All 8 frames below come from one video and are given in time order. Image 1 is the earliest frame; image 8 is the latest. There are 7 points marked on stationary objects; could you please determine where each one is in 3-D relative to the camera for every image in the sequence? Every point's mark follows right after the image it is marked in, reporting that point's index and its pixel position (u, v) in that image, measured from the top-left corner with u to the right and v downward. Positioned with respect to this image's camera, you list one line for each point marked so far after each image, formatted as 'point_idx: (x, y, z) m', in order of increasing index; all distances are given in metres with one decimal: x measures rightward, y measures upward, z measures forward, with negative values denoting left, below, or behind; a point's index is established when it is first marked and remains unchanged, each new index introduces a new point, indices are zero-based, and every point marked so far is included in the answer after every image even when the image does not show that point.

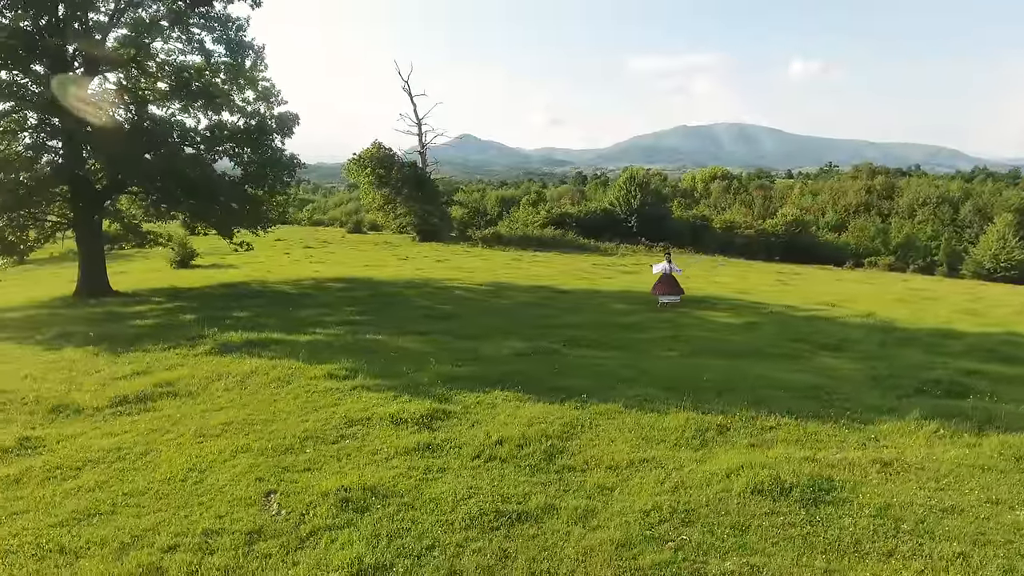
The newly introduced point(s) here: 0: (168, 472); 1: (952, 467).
0: (-4.2, -2.3, +7.9) m
1: (+5.8, -2.4, +8.4) m
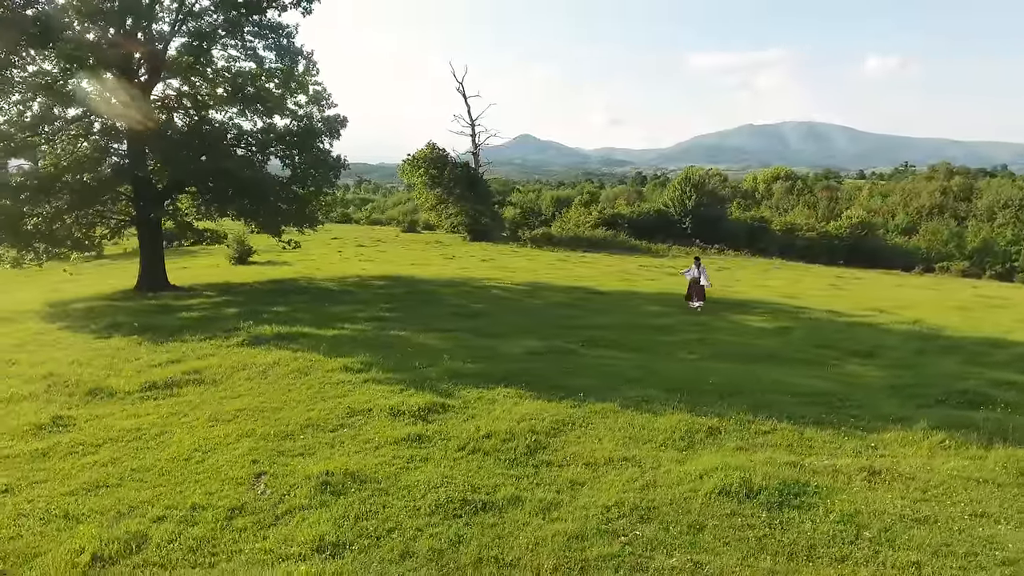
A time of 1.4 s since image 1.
0: (-4.5, -2.2, +8.5) m
1: (+5.5, -2.4, +8.1) m
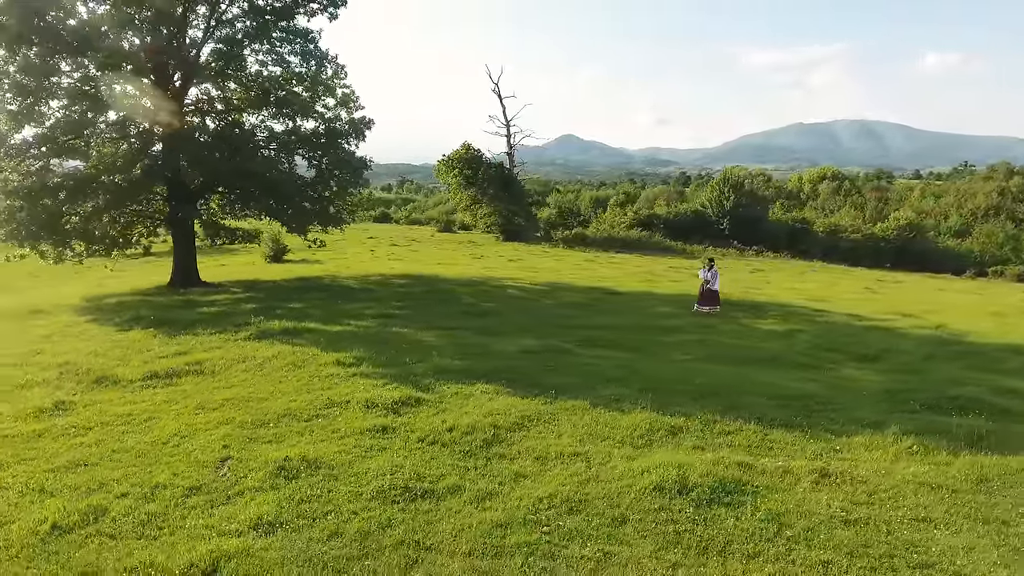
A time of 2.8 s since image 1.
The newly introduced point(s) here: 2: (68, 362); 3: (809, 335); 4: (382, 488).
0: (-5.0, -2.1, +9.1) m
1: (+4.9, -2.5, +8.1) m
2: (-9.3, -1.5, +13.4) m
3: (+9.0, -1.4, +19.4) m
4: (-1.5, -2.3, +7.4) m
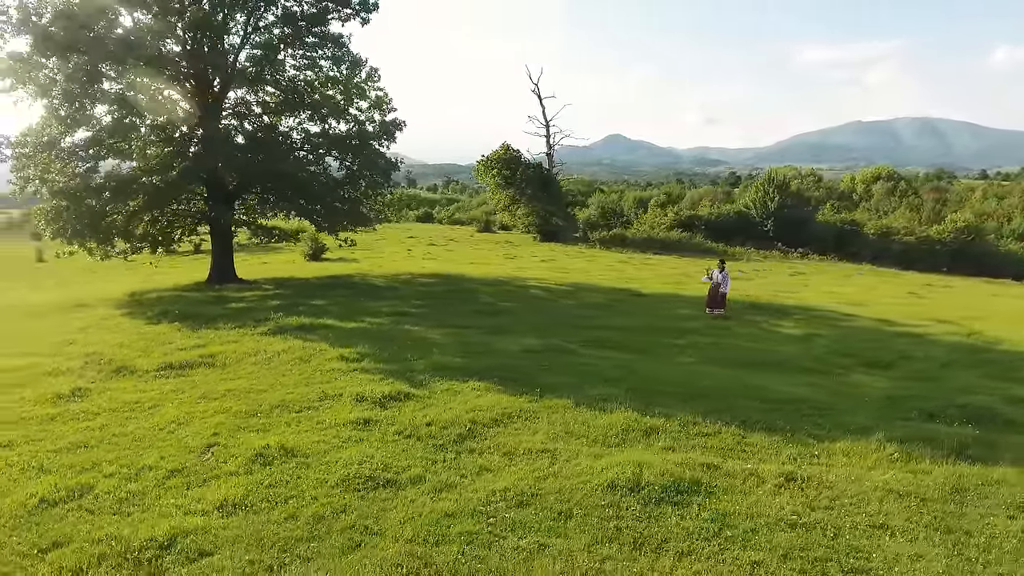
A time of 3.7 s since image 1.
0: (-5.4, -2.0, +9.7) m
1: (+4.5, -2.5, +8.0) m
2: (-9.3, -1.4, +14.3) m
3: (+9.3, -1.5, +19.0) m
4: (-2.0, -2.3, +7.7) m
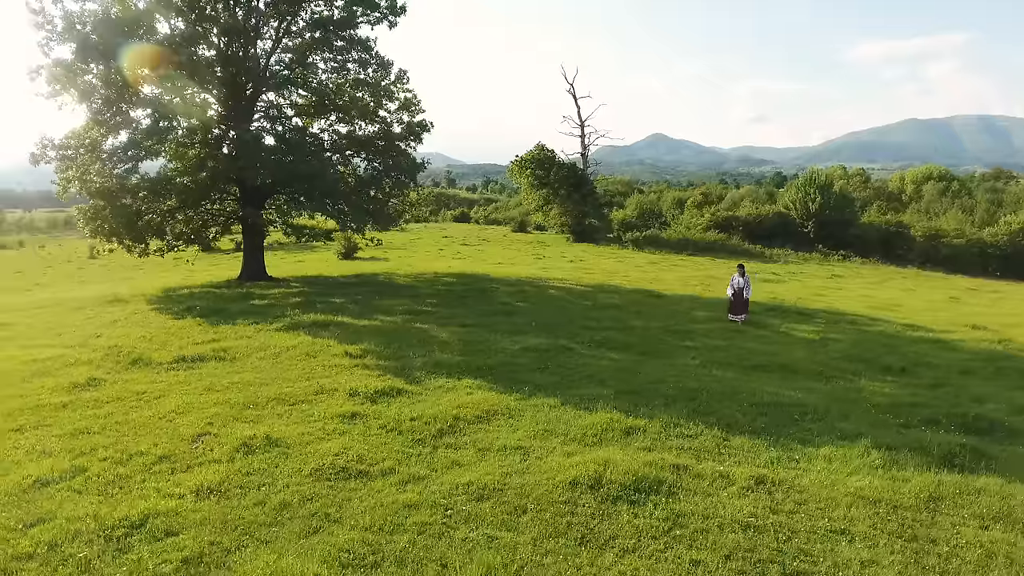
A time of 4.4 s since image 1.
0: (-5.7, -2.0, +10.3) m
1: (+4.1, -2.6, +7.9) m
2: (-9.3, -1.3, +15.1) m
3: (+9.6, -1.6, +18.6) m
4: (-2.4, -2.3, +8.1) m
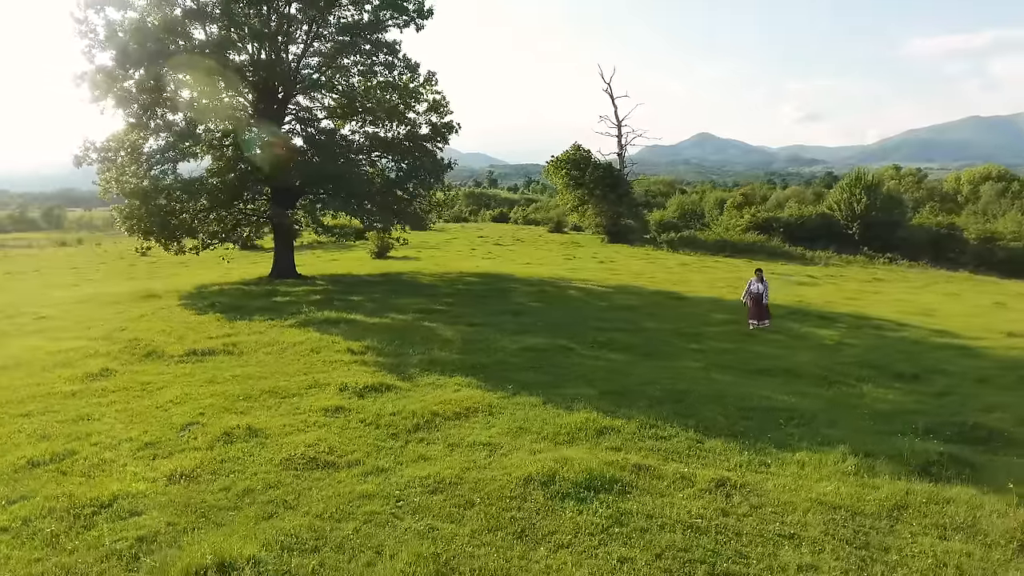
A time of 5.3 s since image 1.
0: (-6.0, -1.9, +10.8) m
1: (+3.5, -2.6, +7.9) m
2: (-9.3, -1.2, +15.9) m
3: (+9.8, -1.7, +18.1) m
4: (-2.9, -2.2, +8.4) m
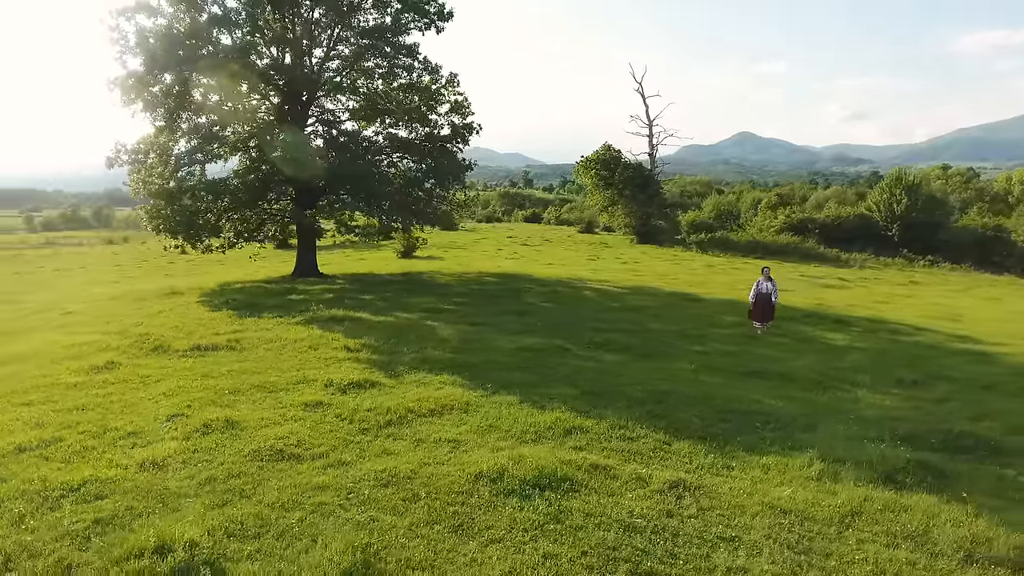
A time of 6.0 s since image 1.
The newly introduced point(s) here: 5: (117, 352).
0: (-6.4, -1.9, +11.4) m
1: (+2.9, -2.6, +7.8) m
2: (-9.4, -1.2, +16.6) m
3: (+9.8, -1.8, +17.7) m
4: (-3.4, -2.2, +8.8) m
5: (-8.9, -1.5, +14.4) m
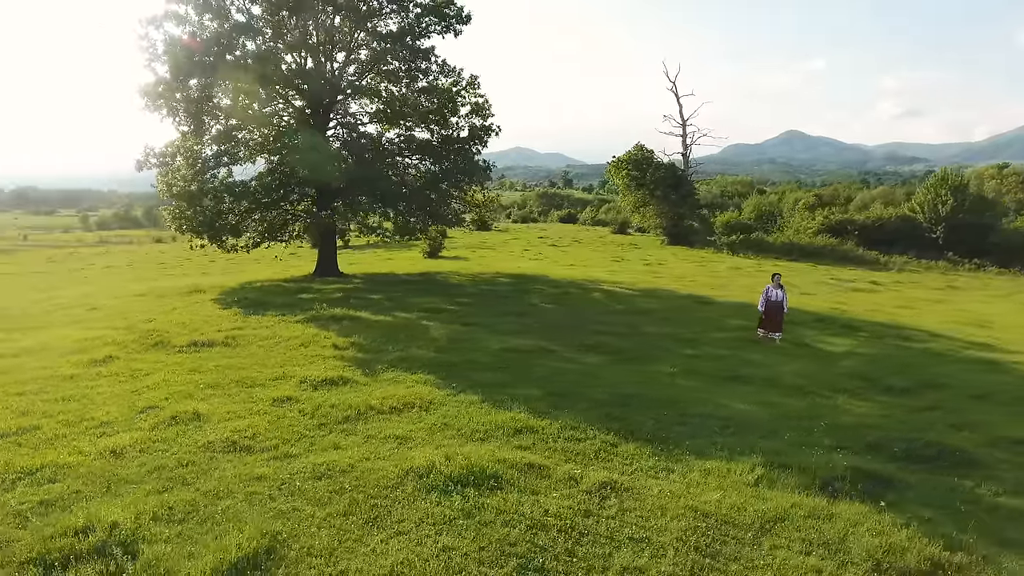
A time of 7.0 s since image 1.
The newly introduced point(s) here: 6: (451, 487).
0: (-7.0, -1.8, +12.0) m
1: (+2.0, -2.7, +7.9) m
2: (-9.7, -1.1, +17.4) m
3: (+9.5, -2.0, +17.3) m
4: (-4.2, -2.2, +9.3) m
5: (-9.3, -1.4, +15.3) m
6: (-0.7, -2.4, +7.8) m
